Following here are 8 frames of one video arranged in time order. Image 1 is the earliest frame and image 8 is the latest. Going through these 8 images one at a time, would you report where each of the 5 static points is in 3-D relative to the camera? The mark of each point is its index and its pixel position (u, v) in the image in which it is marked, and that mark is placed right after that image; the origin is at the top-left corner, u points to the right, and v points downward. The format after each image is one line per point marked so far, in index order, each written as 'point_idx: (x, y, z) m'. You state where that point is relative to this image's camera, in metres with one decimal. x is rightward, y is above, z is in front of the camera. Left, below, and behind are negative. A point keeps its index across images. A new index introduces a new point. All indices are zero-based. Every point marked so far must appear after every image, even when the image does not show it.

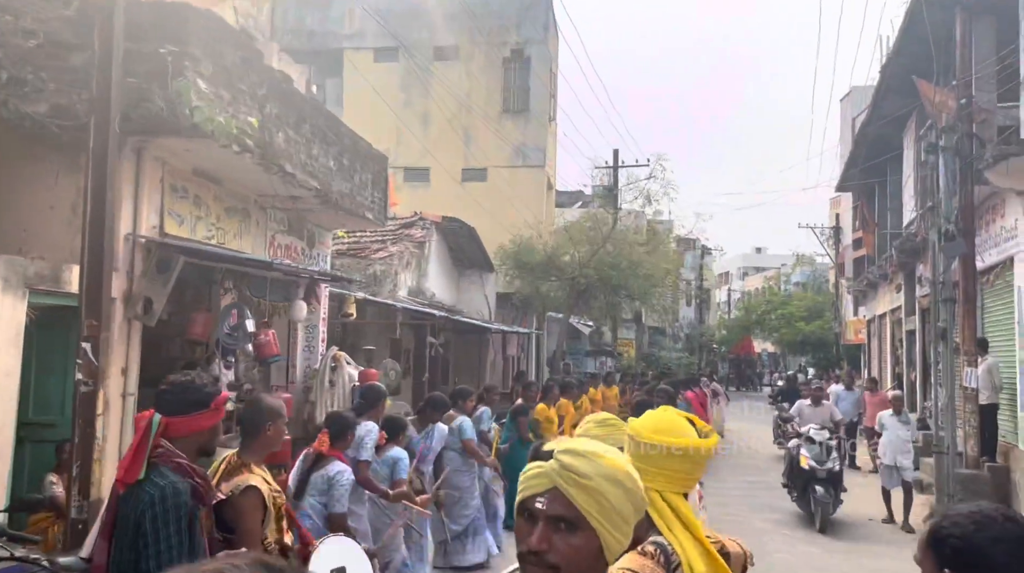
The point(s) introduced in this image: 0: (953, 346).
0: (+5.0, -0.7, +10.3) m
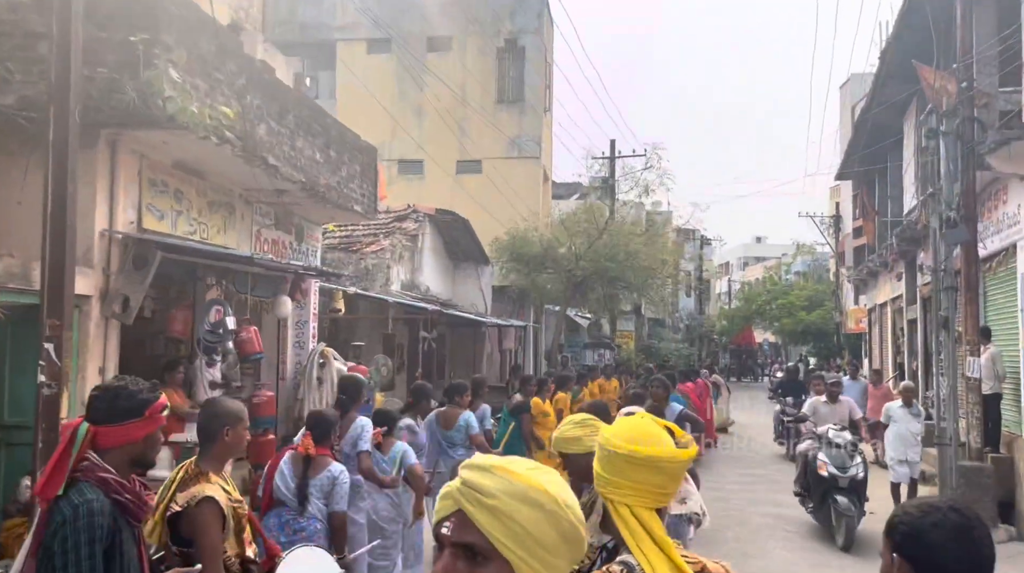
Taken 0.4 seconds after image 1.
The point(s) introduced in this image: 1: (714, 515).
0: (+4.9, -0.5, +10.0) m
1: (+2.1, -2.4, +9.6) m
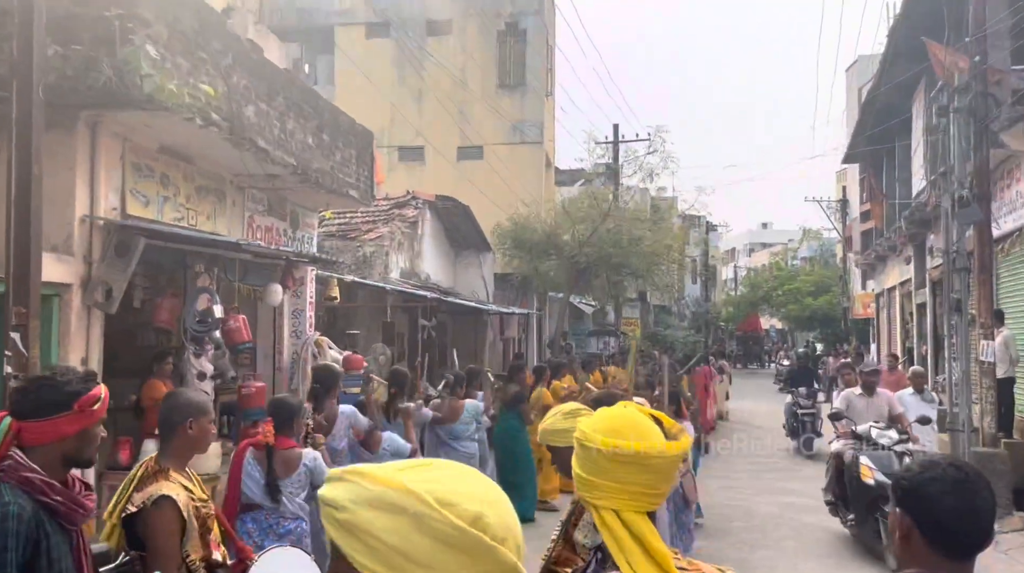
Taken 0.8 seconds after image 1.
0: (+4.9, -0.3, +9.8) m
1: (+2.1, -2.2, +9.3) m
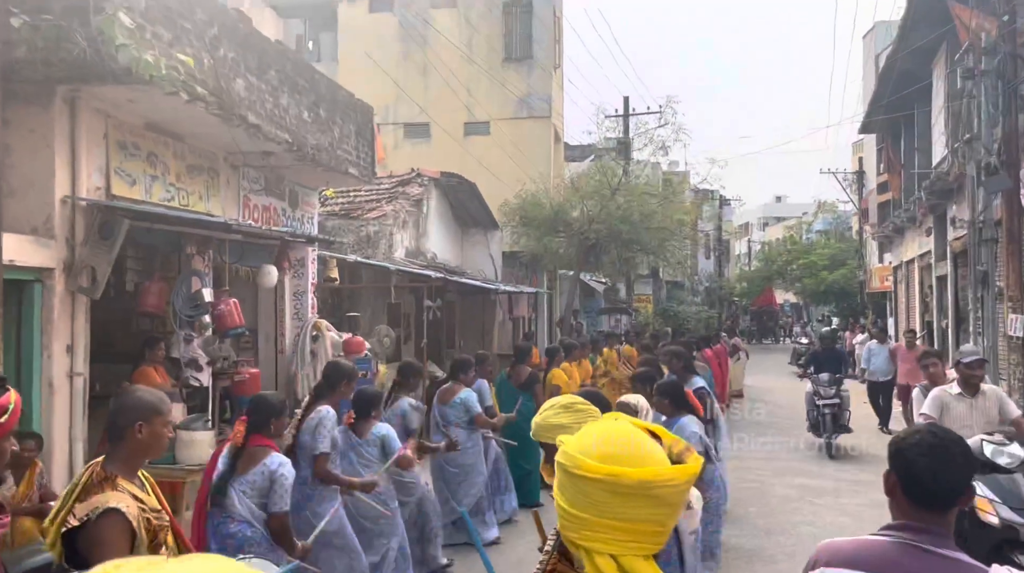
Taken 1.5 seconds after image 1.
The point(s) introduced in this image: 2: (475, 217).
0: (+5.0, 0.0, +9.4) m
1: (+2.2, -2.0, +9.0) m
2: (-0.6, +1.2, +15.8) m
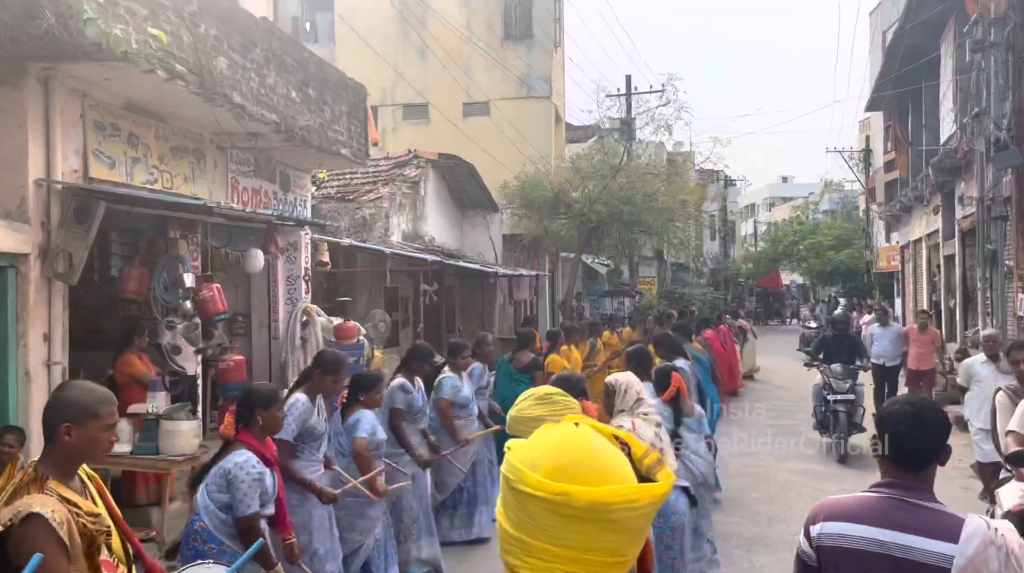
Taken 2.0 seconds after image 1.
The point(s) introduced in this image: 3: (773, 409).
0: (+4.9, +0.2, +9.1) m
1: (+2.2, -1.8, +8.8) m
2: (-0.7, +1.5, +15.6) m
3: (+3.8, -1.8, +13.3) m
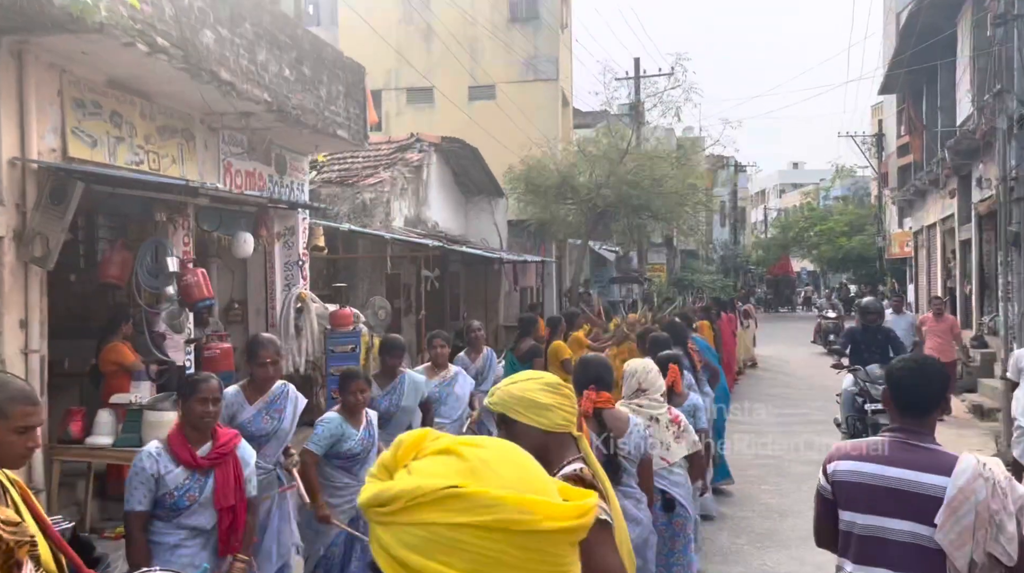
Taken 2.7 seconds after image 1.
0: (+4.9, +0.3, +8.7) m
1: (+2.2, -1.6, +8.5) m
2: (-0.6, +1.7, +15.3) m
3: (+3.9, -1.6, +12.9) m
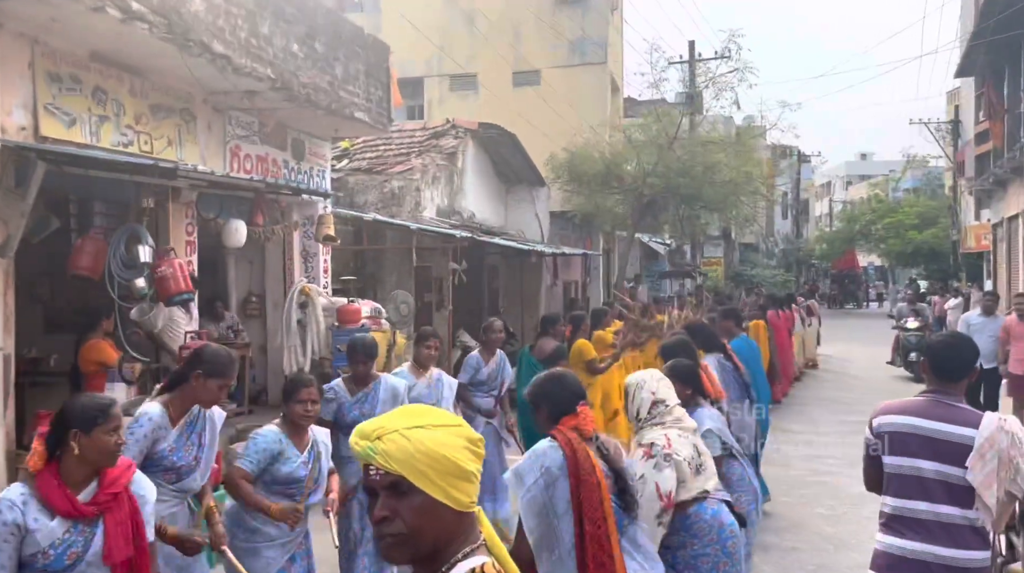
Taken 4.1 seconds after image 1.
0: (+5.2, +0.3, +7.7) m
1: (+2.4, -1.6, +7.6) m
2: (+0.1, +1.8, +14.6) m
3: (+4.4, -1.5, +11.9) m
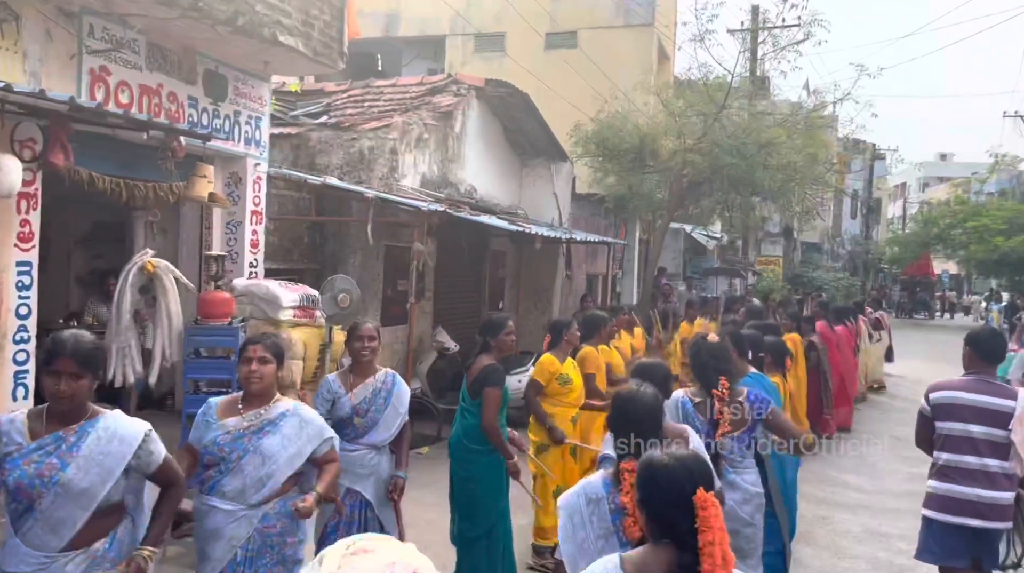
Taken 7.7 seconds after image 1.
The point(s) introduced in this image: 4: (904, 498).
0: (+4.8, +0.1, +5.1) m
1: (+2.0, -1.7, +5.2) m
2: (+0.3, +1.9, +12.2) m
3: (+4.2, -1.6, +9.4) m
4: (+3.2, -1.7, +7.2) m
